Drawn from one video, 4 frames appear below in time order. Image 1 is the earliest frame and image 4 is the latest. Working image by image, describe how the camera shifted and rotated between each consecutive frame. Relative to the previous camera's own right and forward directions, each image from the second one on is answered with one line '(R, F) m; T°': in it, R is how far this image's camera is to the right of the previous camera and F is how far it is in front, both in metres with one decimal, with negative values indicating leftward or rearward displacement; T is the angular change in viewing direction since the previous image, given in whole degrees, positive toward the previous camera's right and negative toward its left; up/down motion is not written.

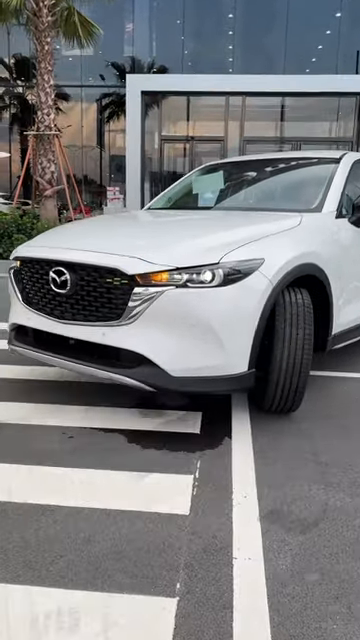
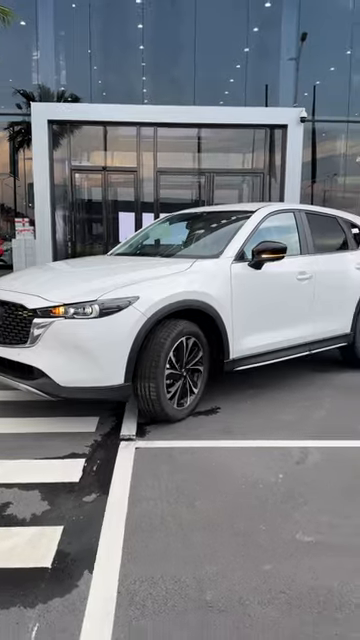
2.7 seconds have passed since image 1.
(+0.5, +0.7) m; +8°
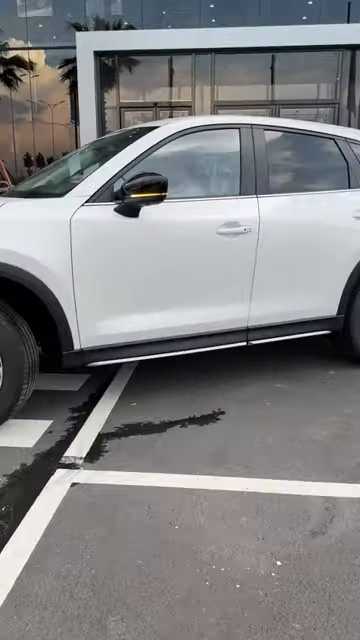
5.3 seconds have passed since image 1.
(+0.6, +1.5) m; -8°
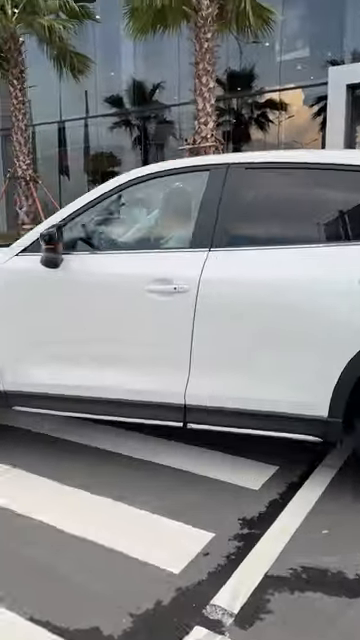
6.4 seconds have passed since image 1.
(+0.1, +0.8) m; -26°
